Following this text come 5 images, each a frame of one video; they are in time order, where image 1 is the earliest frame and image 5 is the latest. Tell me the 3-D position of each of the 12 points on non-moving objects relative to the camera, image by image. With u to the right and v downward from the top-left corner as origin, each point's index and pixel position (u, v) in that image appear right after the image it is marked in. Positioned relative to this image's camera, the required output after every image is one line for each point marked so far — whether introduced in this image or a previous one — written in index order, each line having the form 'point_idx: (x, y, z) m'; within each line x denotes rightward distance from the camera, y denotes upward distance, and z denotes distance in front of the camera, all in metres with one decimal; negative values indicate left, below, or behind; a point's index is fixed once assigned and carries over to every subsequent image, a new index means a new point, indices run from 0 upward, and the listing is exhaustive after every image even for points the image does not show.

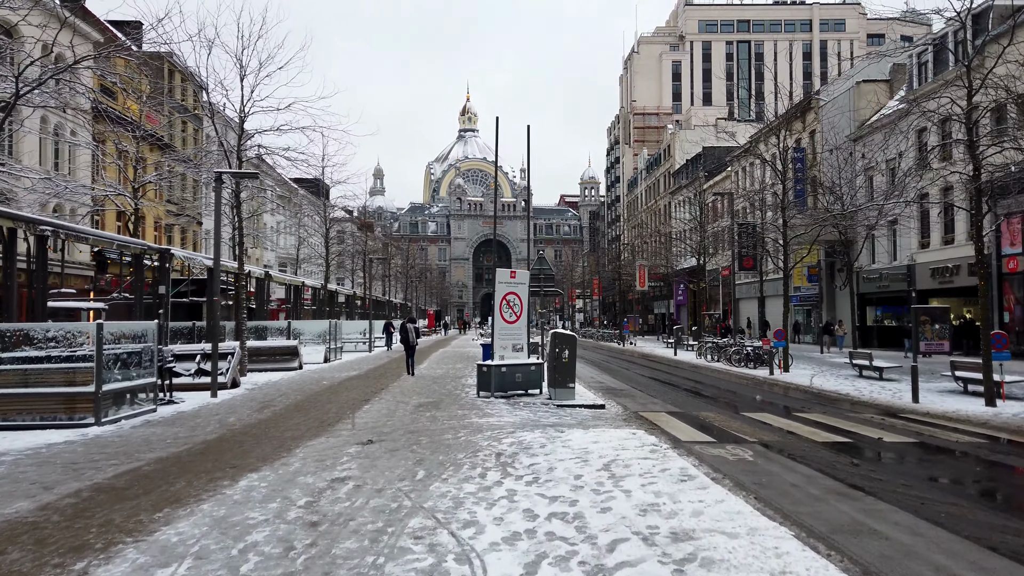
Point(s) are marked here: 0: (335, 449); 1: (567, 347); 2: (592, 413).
0: (-1.9, -1.7, +7.8) m
1: (+0.9, -1.0, +12.5) m
2: (+1.2, -1.9, +11.2) m
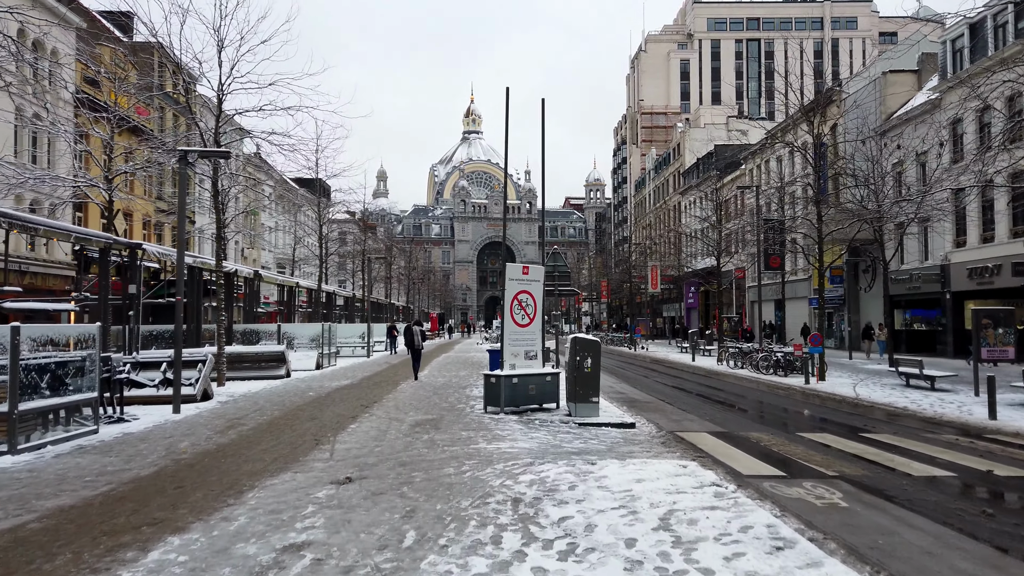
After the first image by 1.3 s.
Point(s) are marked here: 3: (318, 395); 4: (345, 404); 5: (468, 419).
0: (-1.7, -1.7, +5.9) m
1: (+1.1, -1.0, +10.7) m
2: (+1.4, -1.9, +9.4) m
3: (-3.7, -2.0, +13.8) m
4: (-2.8, -1.9, +12.2) m
5: (-0.6, -1.8, +10.3) m
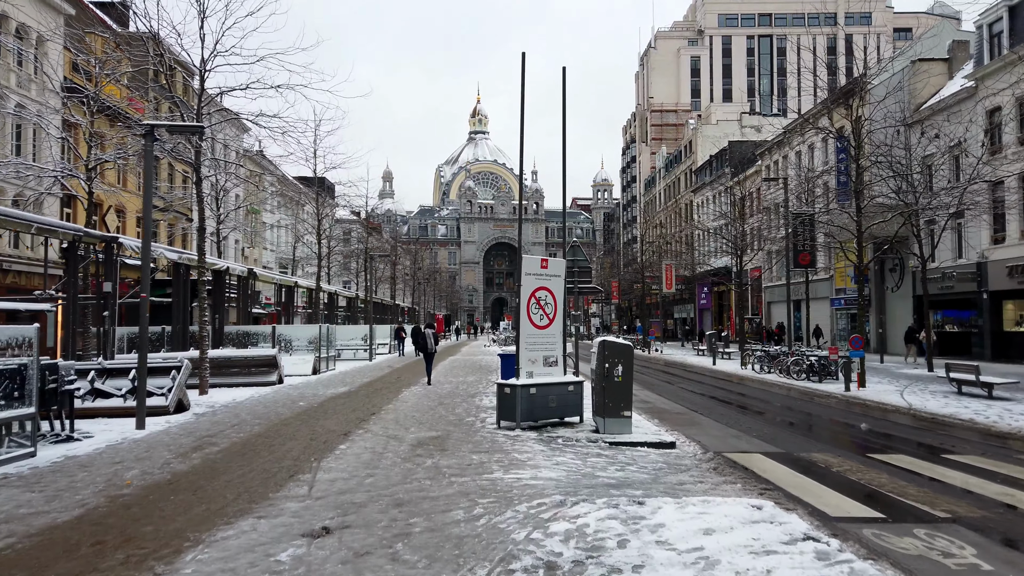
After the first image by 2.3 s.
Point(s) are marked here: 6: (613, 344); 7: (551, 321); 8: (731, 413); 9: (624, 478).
0: (-1.5, -1.6, +4.4) m
1: (+1.4, -0.9, +9.1) m
2: (+1.6, -1.8, +7.8) m
3: (-3.4, -2.0, +12.3) m
4: (-2.5, -1.9, +10.7) m
5: (-0.4, -1.8, +8.7) m
6: (+1.3, -0.7, +9.1) m
7: (+0.5, -0.5, +10.2) m
8: (+4.4, -2.5, +14.7) m
9: (+1.0, -1.7, +6.6) m
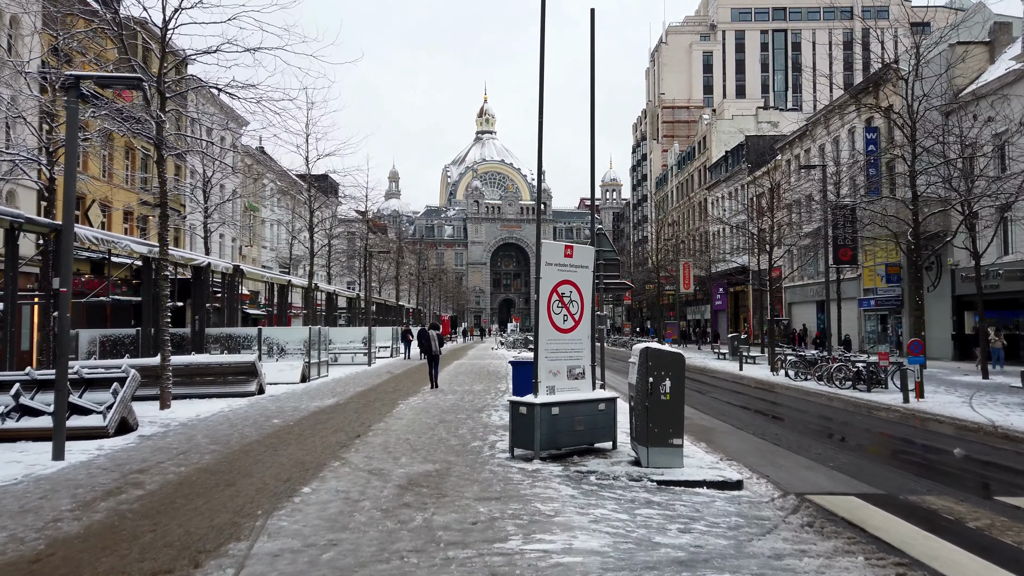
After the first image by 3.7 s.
0: (-1.4, -1.5, +2.4) m
1: (+1.5, -0.8, +7.1) m
2: (+1.8, -1.7, +5.8) m
3: (-3.2, -1.9, +10.3) m
4: (-2.4, -1.8, +8.7) m
5: (-0.2, -1.7, +6.7) m
6: (+1.4, -0.6, +7.1) m
7: (+0.7, -0.4, +8.2) m
8: (+4.6, -2.4, +12.6) m
9: (+1.2, -1.6, +4.6) m
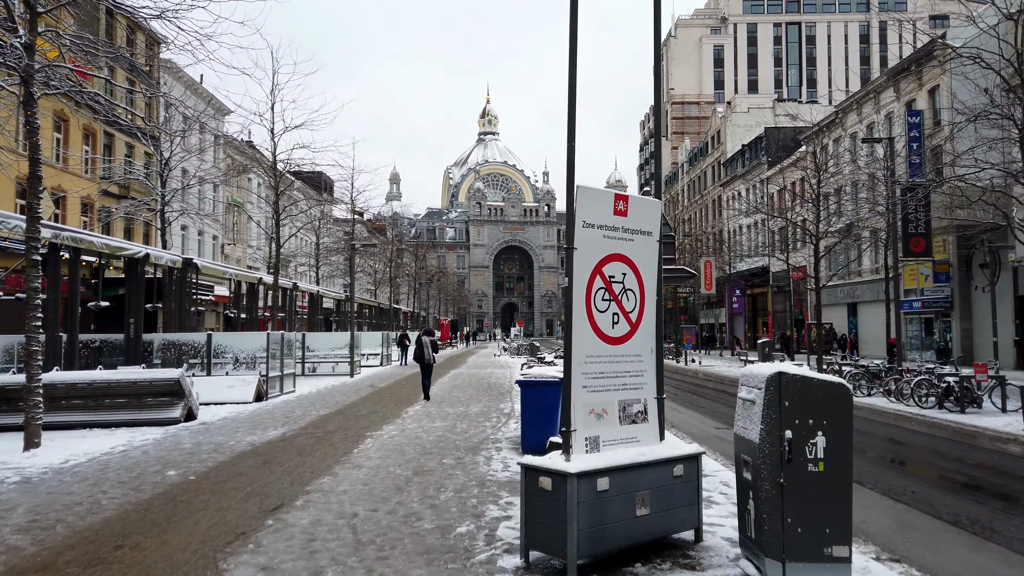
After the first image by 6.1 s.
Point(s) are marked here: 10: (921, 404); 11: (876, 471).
0: (-1.3, -1.3, -1.0) m
1: (+1.6, -0.7, +3.7) m
2: (+1.9, -1.6, +2.4) m
3: (-3.1, -1.8, +6.9) m
4: (-2.3, -1.7, +5.3) m
5: (-0.1, -1.6, +3.3) m
6: (+1.5, -0.5, +3.7) m
7: (+0.8, -0.3, +4.8) m
8: (+4.7, -2.3, +9.2) m
9: (+1.2, -1.5, +1.2) m
10: (+8.5, -2.4, +15.2) m
11: (+4.5, -2.2, +8.6) m
